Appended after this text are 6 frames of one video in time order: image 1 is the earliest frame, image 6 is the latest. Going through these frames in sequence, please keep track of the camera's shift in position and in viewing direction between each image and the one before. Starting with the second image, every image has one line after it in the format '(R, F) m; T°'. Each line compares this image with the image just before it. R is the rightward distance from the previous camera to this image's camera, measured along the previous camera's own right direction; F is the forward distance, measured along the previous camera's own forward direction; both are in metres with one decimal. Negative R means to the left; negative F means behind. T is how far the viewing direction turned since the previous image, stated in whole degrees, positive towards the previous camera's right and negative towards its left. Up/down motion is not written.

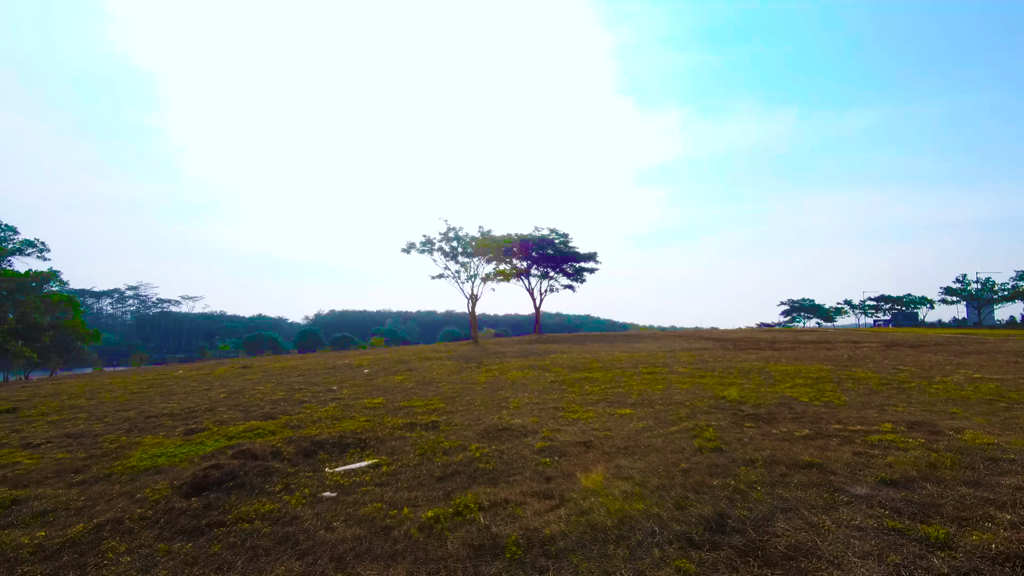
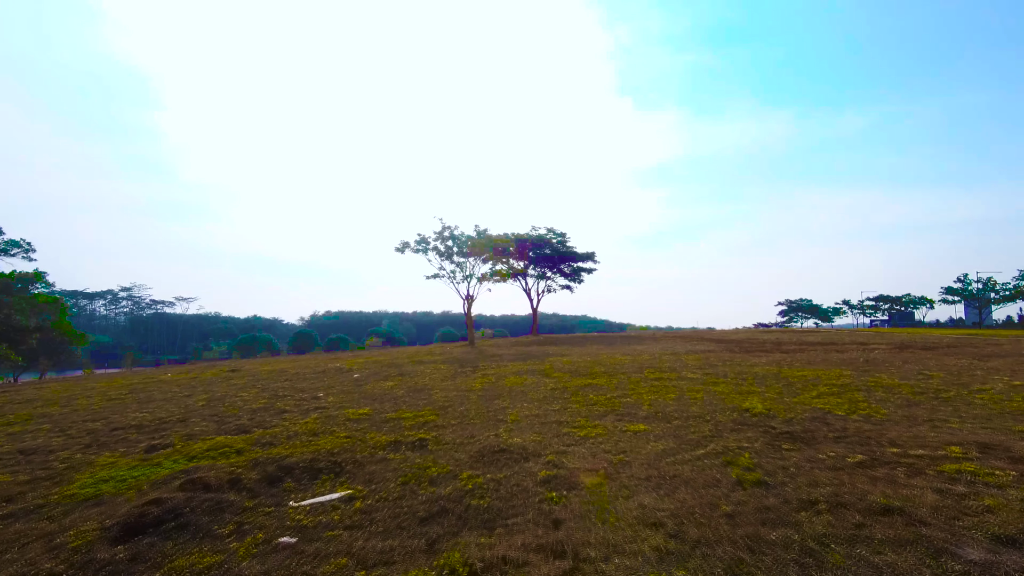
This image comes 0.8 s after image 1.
(0.0, +0.9) m; 0°
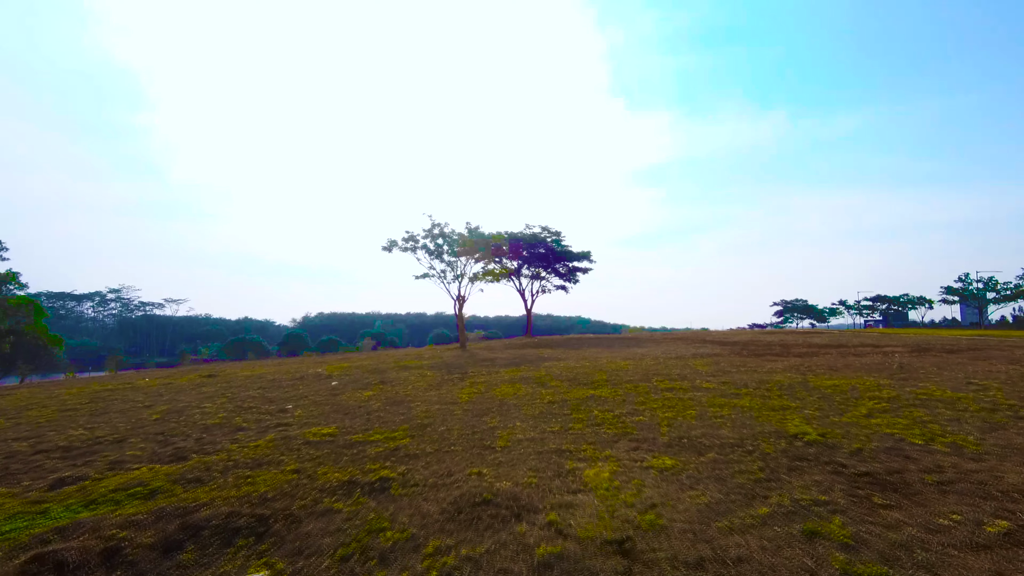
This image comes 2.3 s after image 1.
(+0.1, +1.5) m; +1°
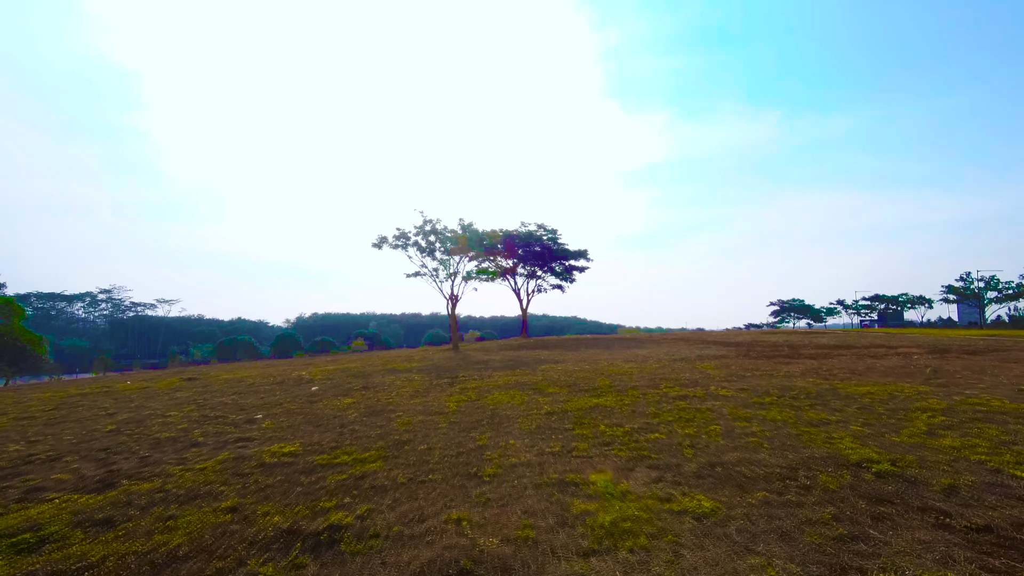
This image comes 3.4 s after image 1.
(0.0, +1.2) m; +1°
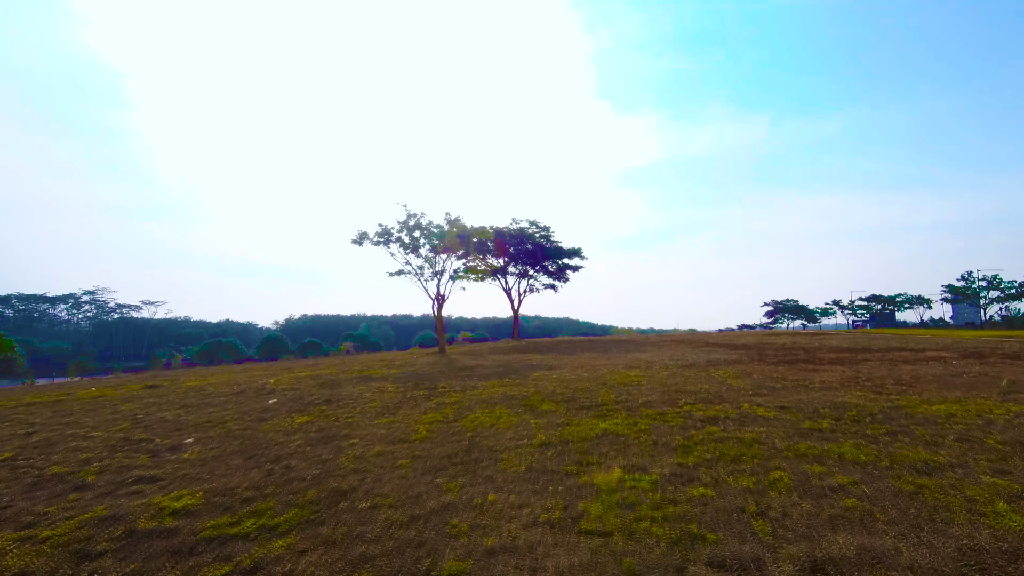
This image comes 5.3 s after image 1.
(+0.1, +2.0) m; +1°
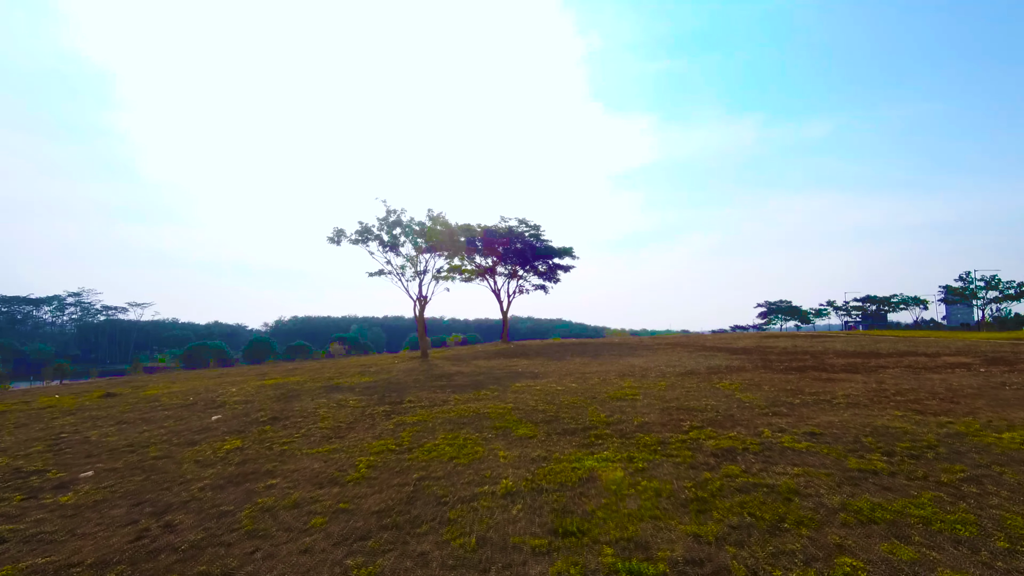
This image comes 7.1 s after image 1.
(+0.4, +1.7) m; +1°
